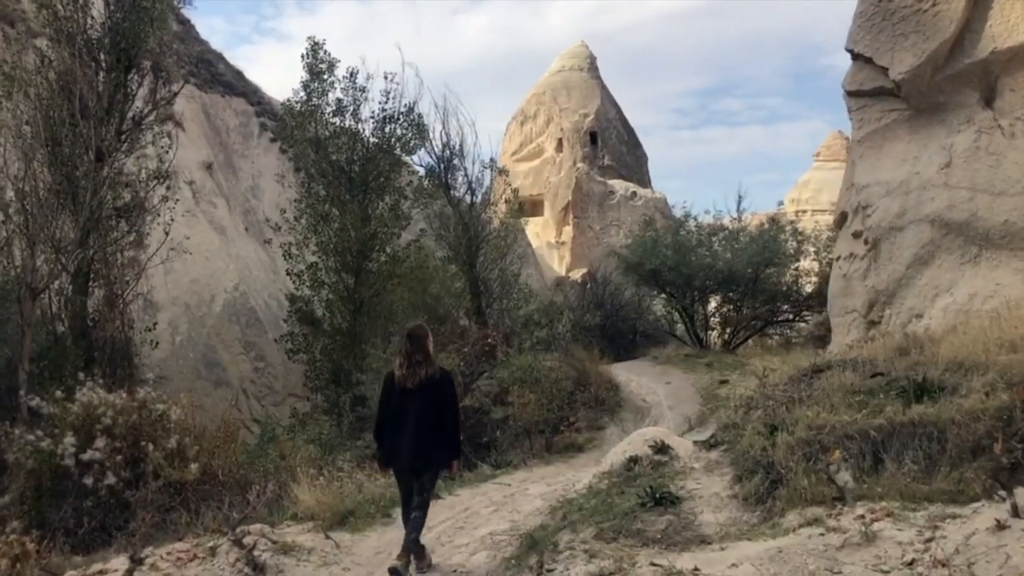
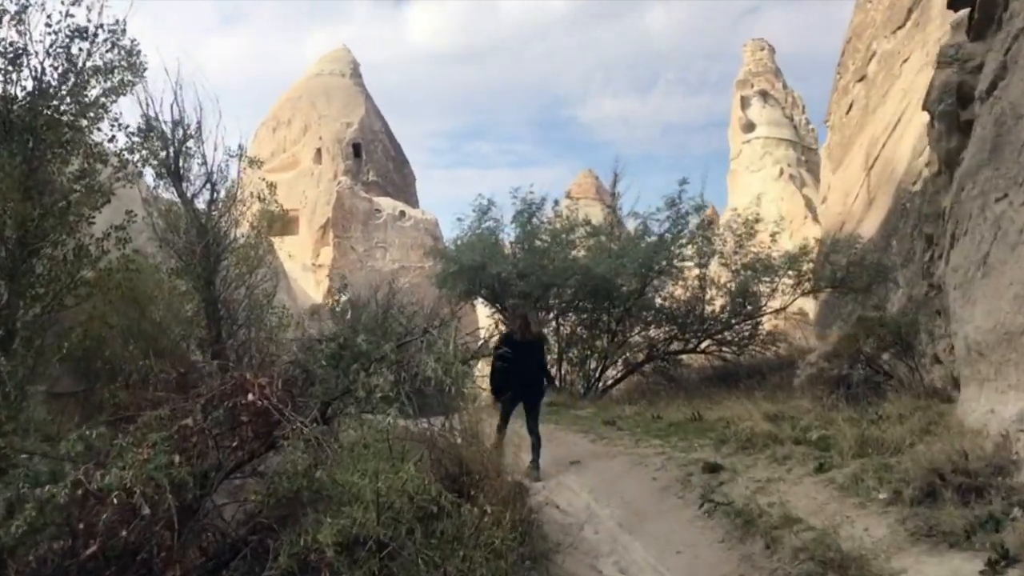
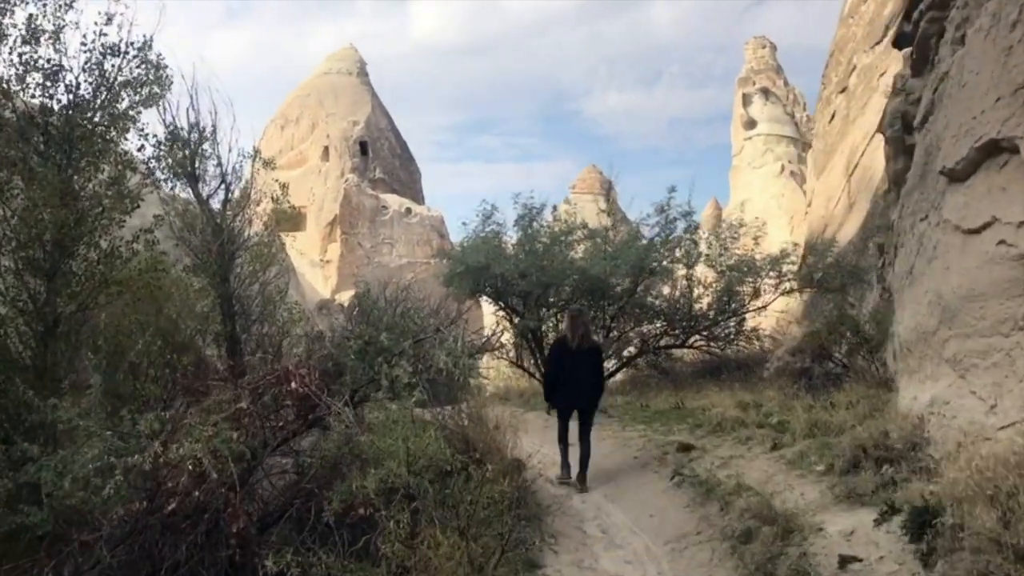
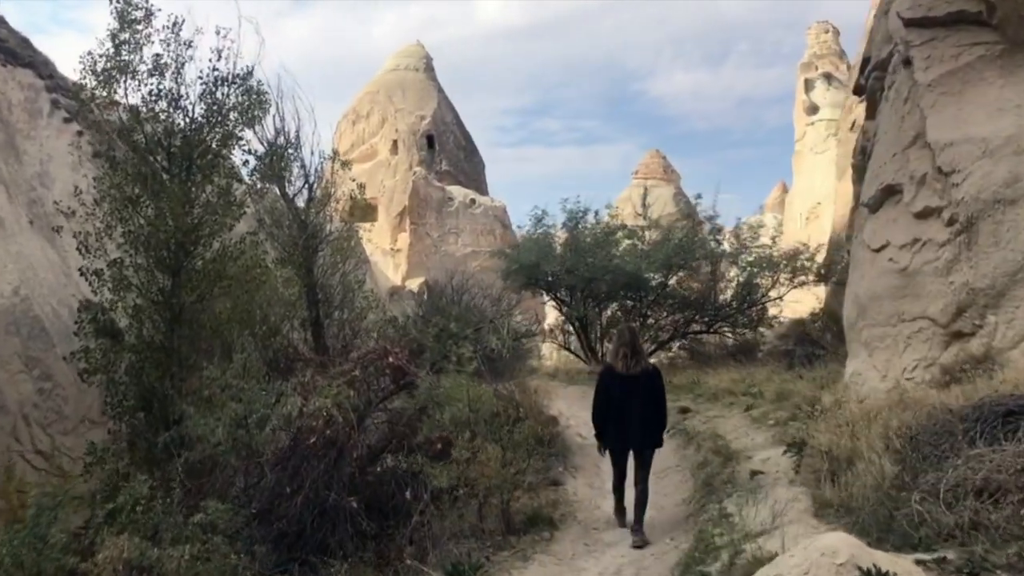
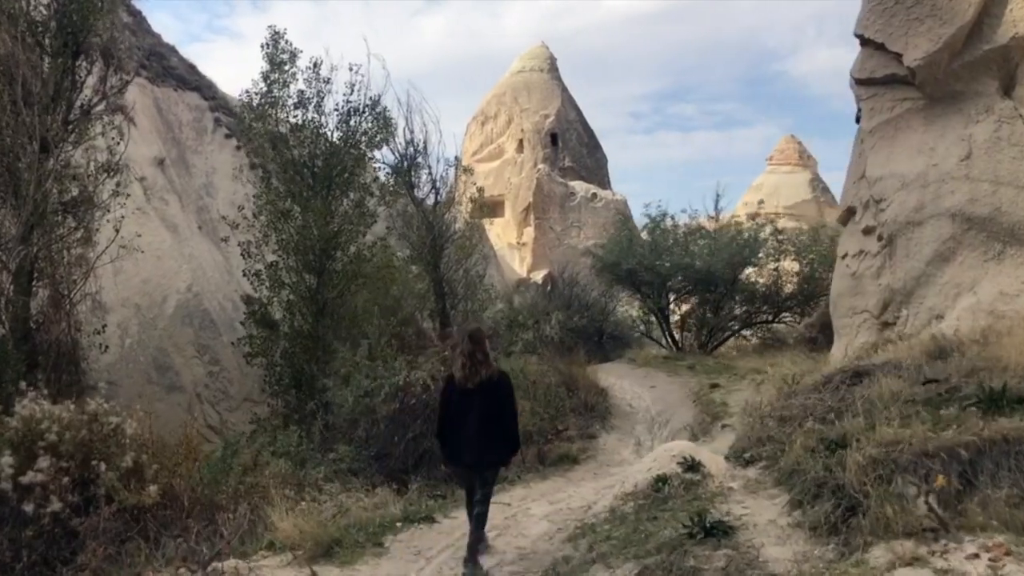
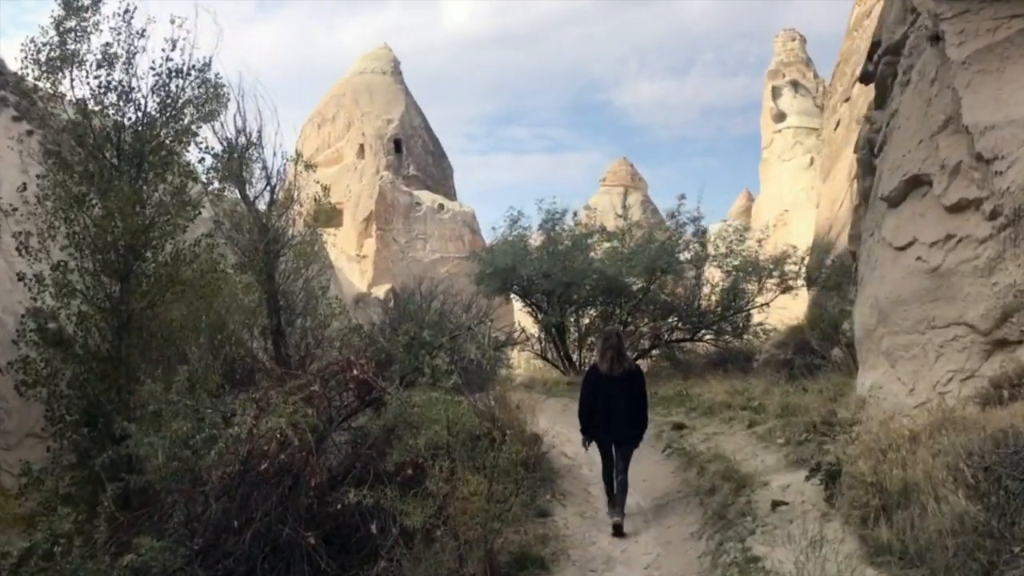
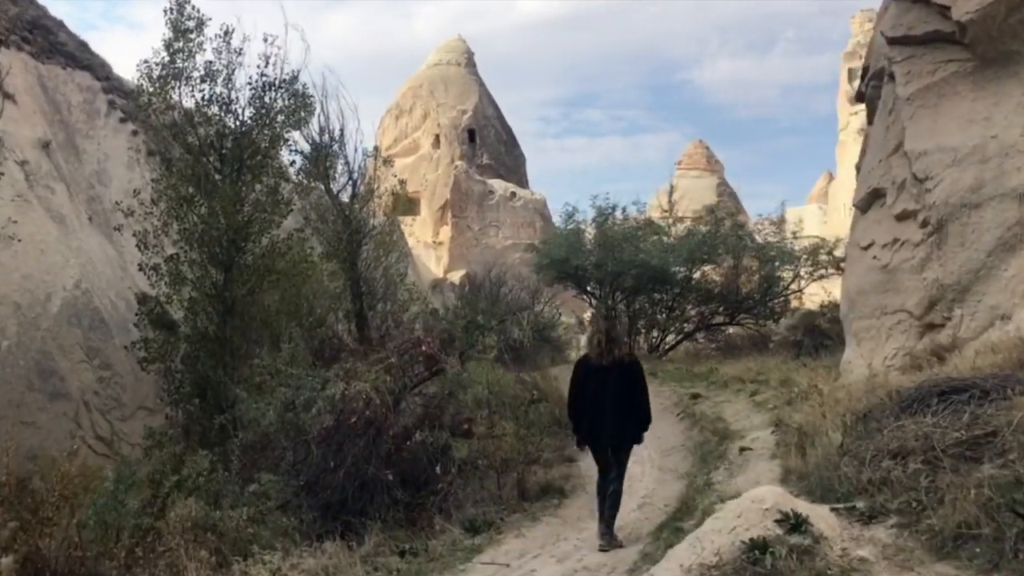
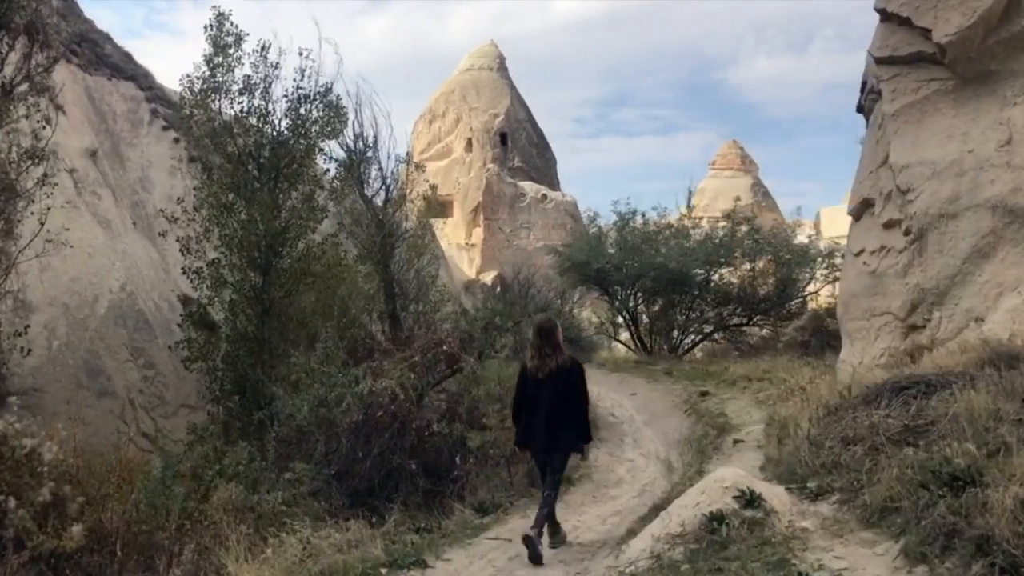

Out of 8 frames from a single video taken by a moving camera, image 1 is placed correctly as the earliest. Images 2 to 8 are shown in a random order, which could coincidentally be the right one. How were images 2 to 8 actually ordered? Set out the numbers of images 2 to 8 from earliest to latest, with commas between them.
5, 8, 7, 4, 6, 3, 2
